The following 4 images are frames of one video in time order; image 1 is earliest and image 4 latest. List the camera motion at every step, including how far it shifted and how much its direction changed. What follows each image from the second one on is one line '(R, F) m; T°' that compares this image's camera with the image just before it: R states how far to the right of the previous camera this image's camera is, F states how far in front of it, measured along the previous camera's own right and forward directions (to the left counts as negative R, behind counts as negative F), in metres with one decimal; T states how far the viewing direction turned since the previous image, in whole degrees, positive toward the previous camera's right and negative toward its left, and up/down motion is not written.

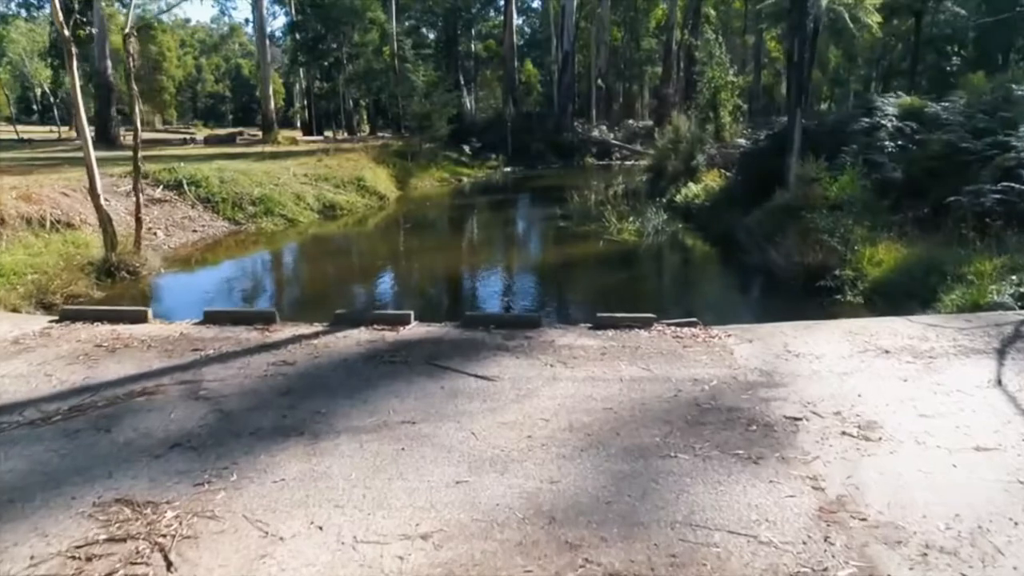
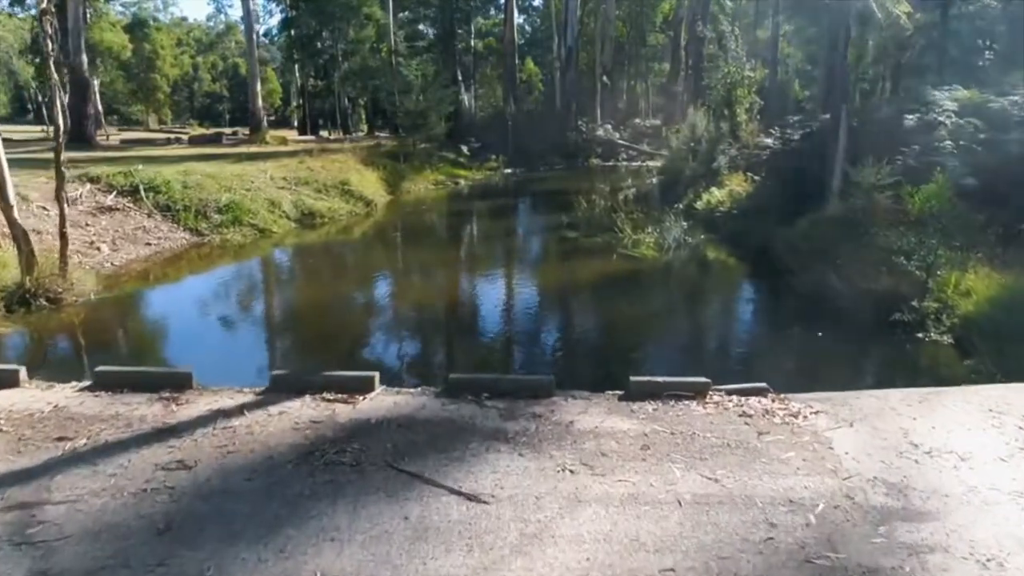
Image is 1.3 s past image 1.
(0.0, +1.7) m; 0°
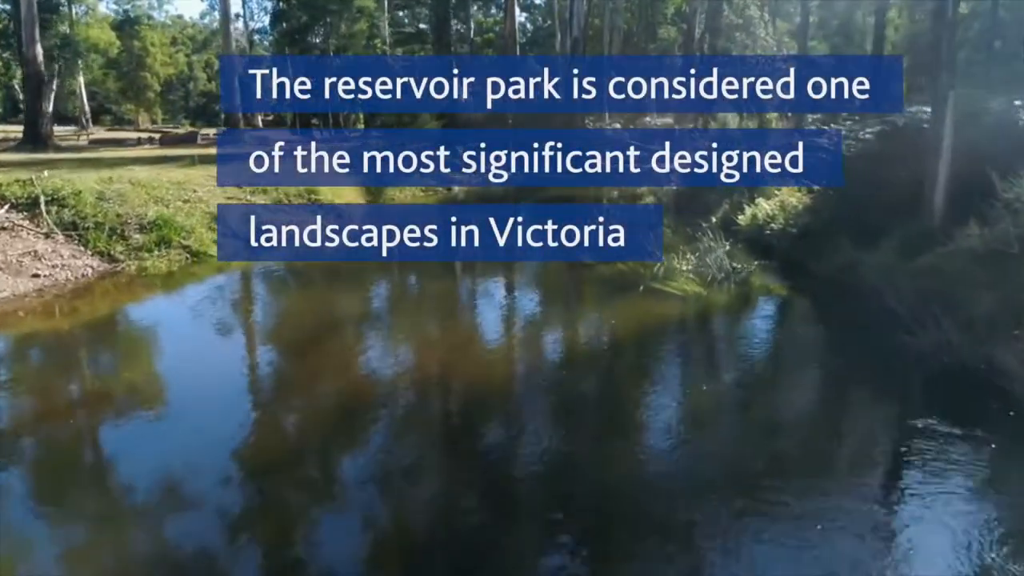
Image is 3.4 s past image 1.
(0.0, +2.6) m; 0°
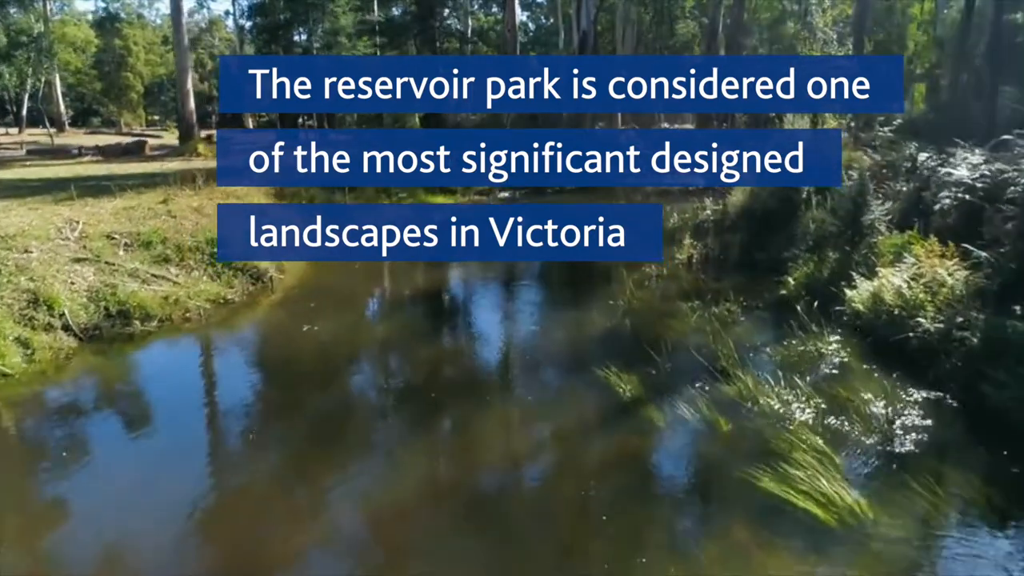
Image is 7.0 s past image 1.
(+0.1, +4.0) m; 0°
